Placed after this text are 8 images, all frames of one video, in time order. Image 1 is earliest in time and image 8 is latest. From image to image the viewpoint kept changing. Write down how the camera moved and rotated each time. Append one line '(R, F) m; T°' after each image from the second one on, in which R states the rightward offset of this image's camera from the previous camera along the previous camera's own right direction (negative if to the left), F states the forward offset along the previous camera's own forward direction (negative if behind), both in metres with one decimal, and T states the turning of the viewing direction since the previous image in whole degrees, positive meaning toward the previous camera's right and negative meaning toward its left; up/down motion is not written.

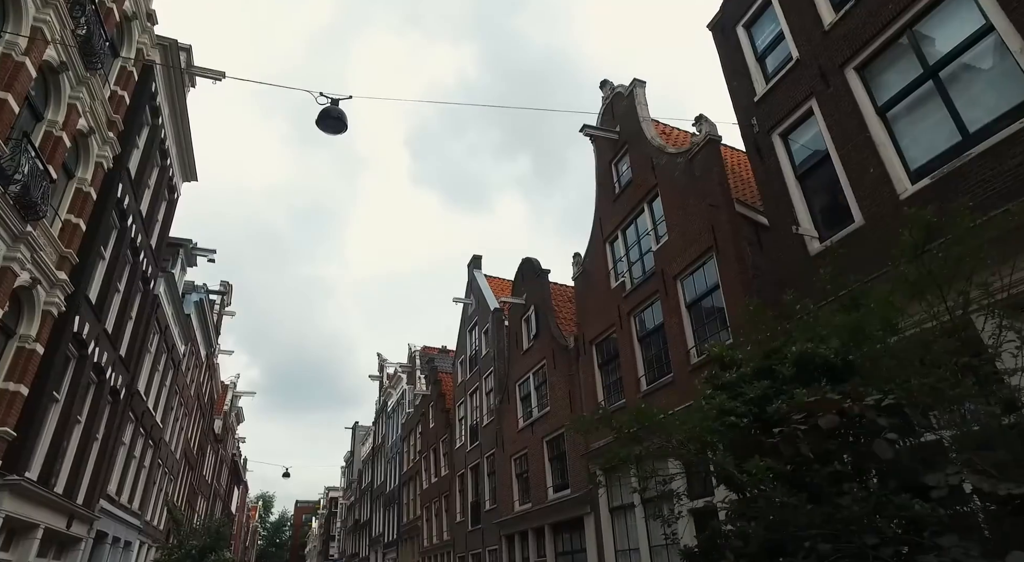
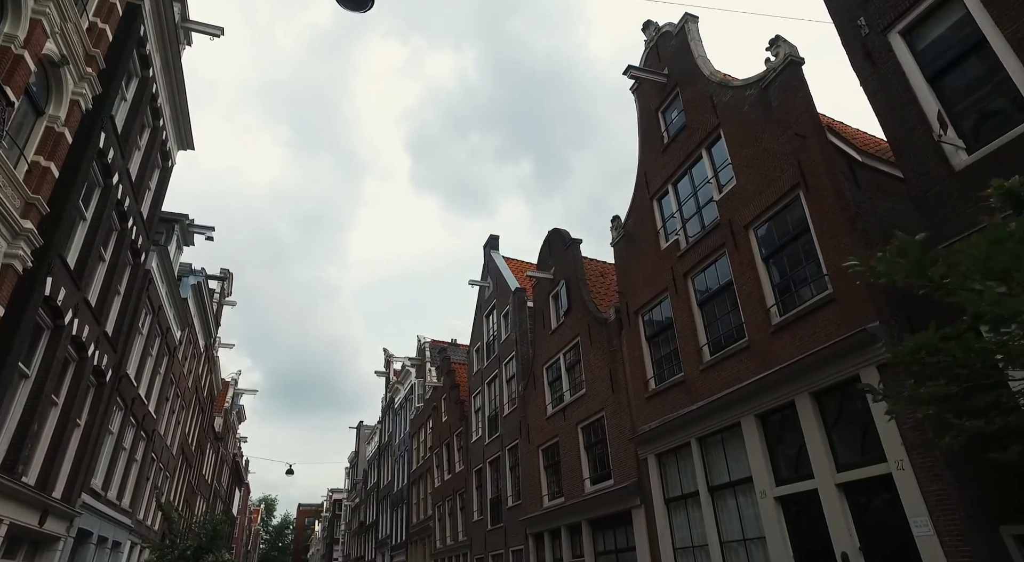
(-0.7, +1.7) m; 0°
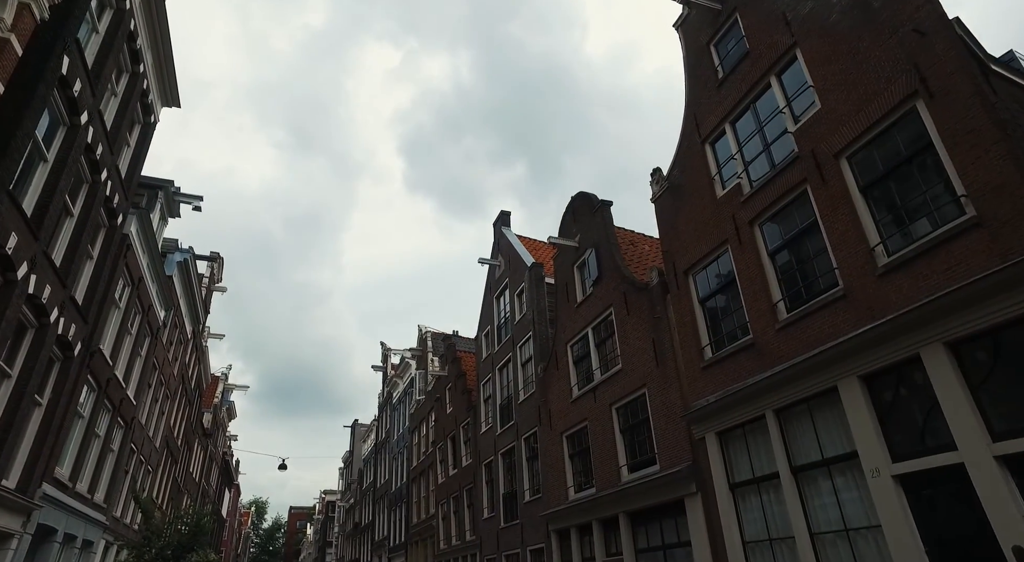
(-0.7, +1.7) m; +1°
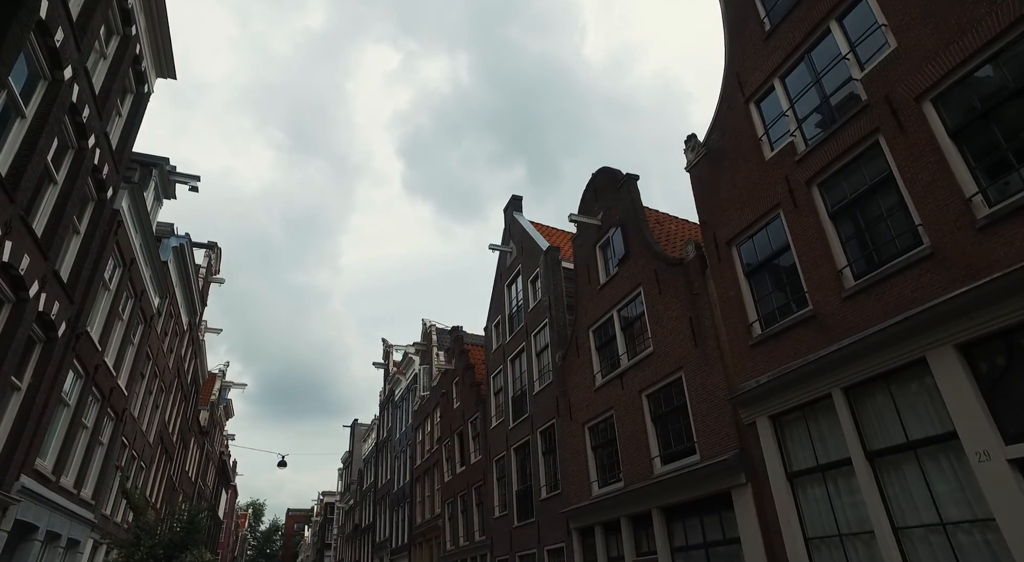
(-0.4, +1.0) m; 0°
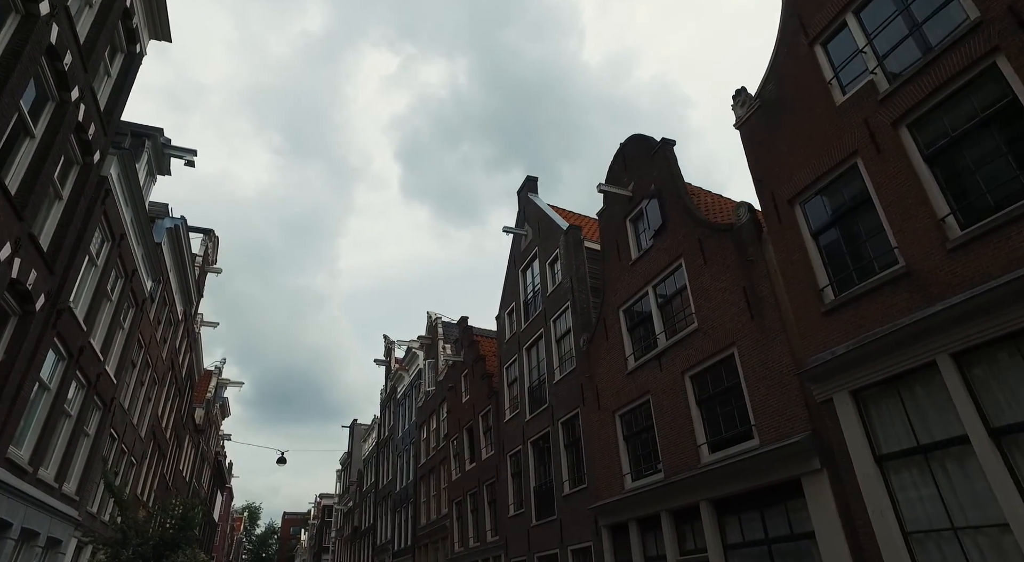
(-0.5, +1.2) m; 0°
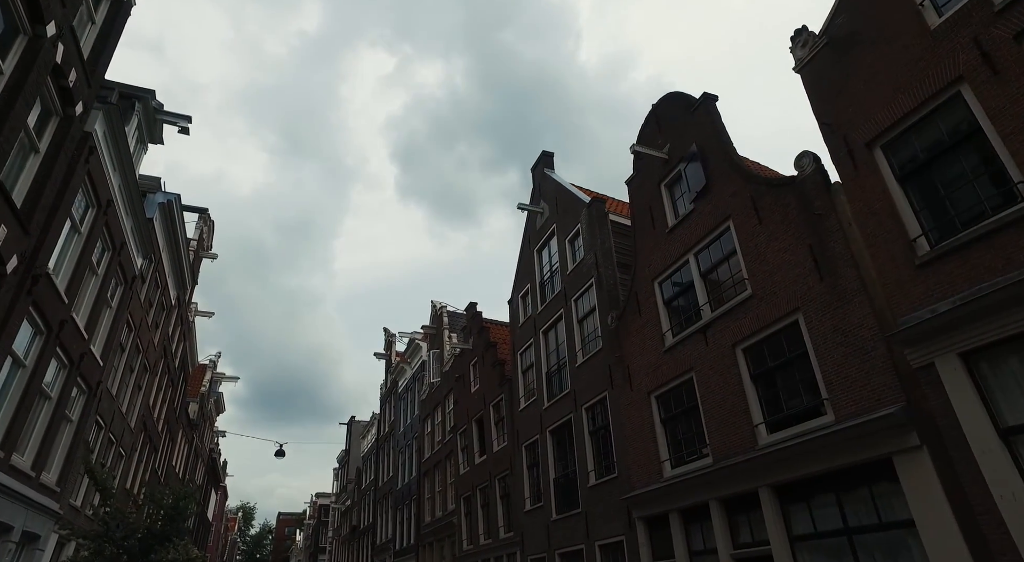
(-0.5, +1.1) m; 0°
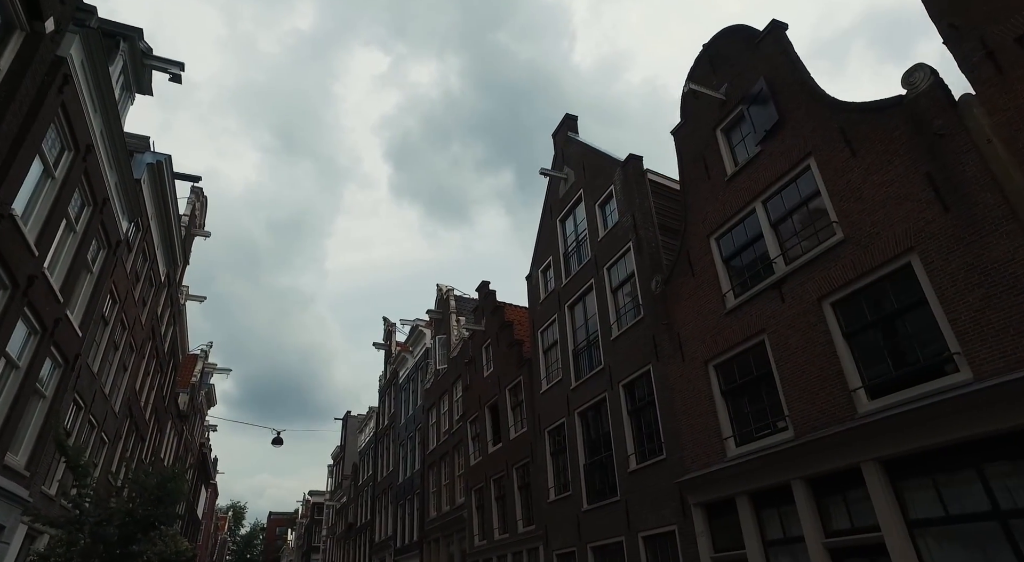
(-0.7, +1.5) m; +1°
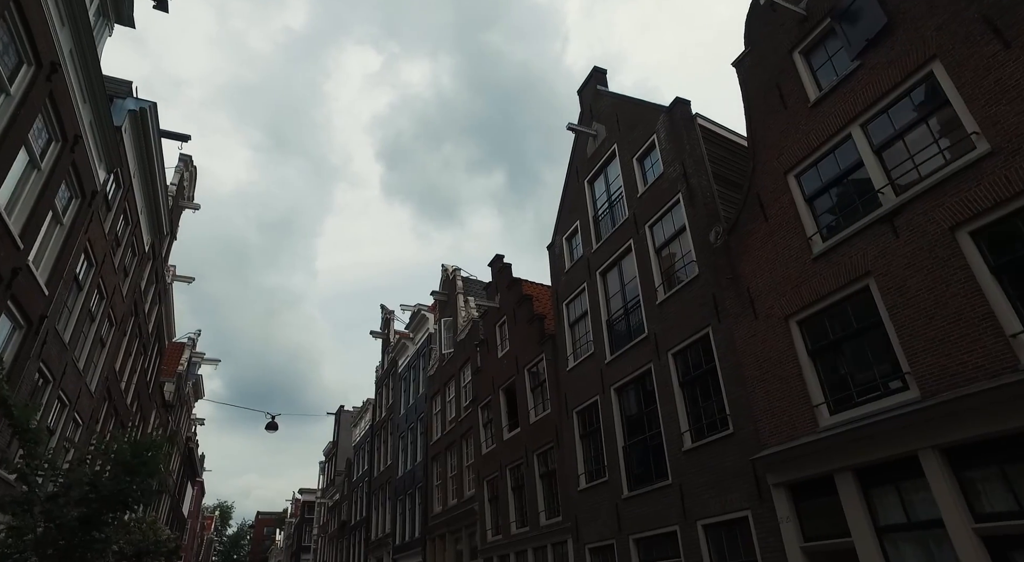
(-0.8, +1.6) m; +1°
